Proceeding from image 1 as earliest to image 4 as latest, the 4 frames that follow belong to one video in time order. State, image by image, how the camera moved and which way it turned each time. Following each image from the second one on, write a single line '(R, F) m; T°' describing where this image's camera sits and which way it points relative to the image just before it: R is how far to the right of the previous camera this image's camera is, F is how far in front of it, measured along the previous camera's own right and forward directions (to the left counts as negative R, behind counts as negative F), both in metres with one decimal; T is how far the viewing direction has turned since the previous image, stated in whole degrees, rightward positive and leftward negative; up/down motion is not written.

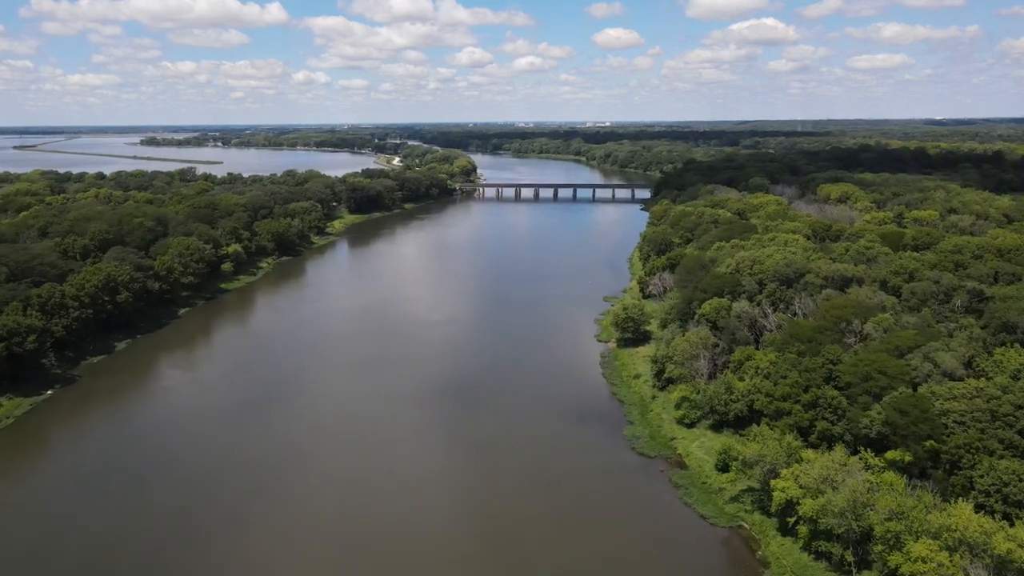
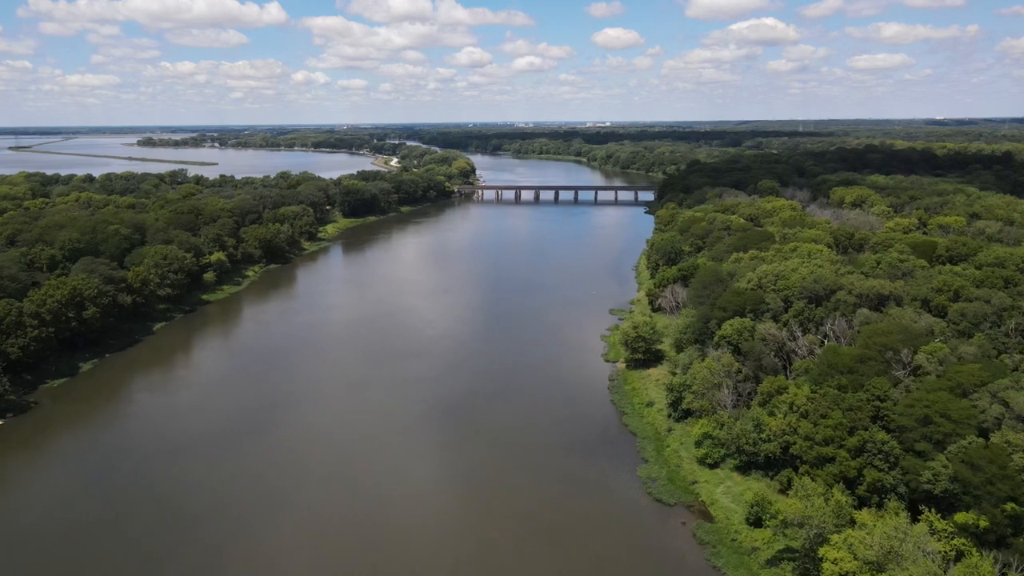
(0.0, +2.1) m; 0°
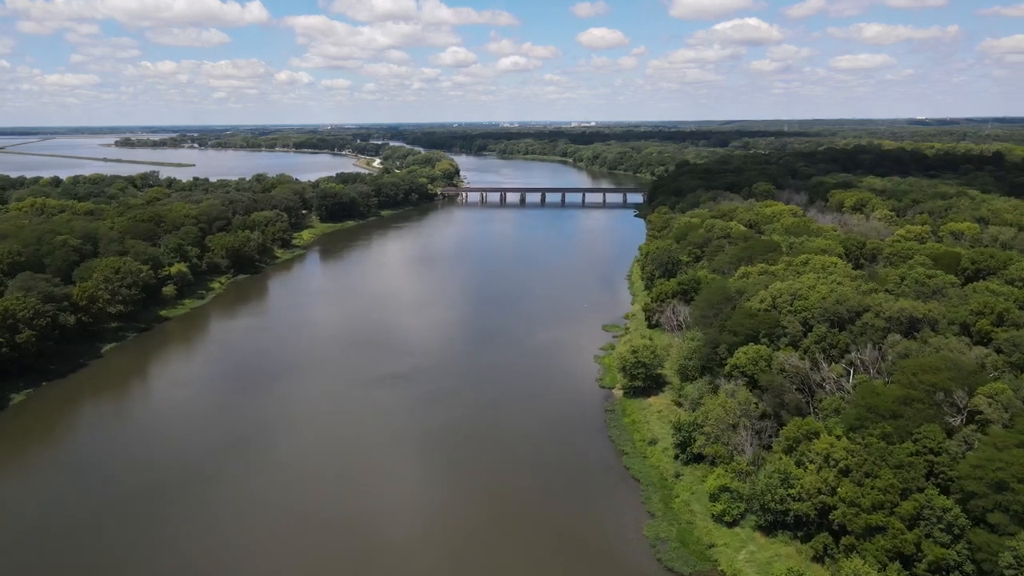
(0.0, +2.4) m; +1°
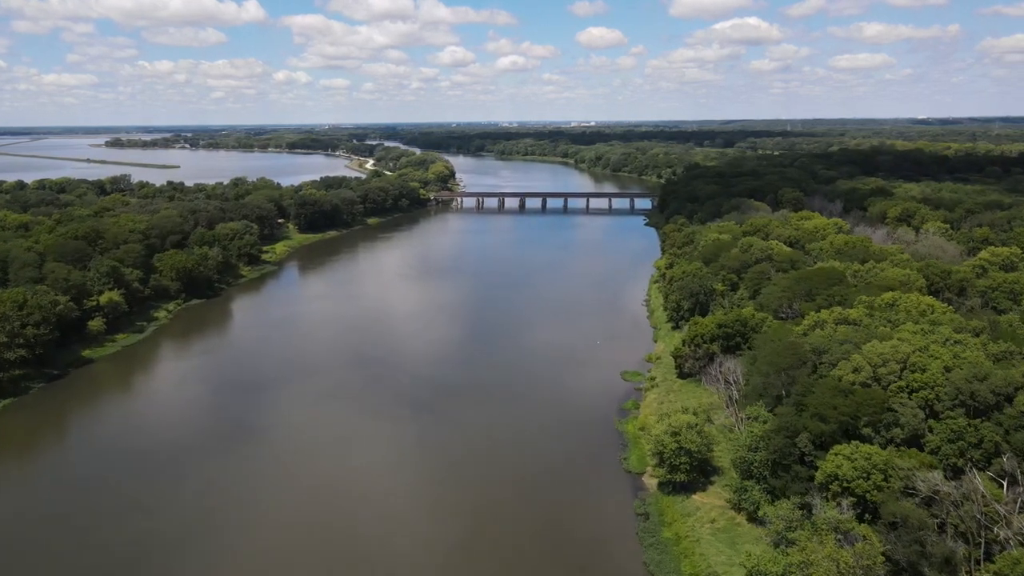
(0.0, +5.5) m; 0°
